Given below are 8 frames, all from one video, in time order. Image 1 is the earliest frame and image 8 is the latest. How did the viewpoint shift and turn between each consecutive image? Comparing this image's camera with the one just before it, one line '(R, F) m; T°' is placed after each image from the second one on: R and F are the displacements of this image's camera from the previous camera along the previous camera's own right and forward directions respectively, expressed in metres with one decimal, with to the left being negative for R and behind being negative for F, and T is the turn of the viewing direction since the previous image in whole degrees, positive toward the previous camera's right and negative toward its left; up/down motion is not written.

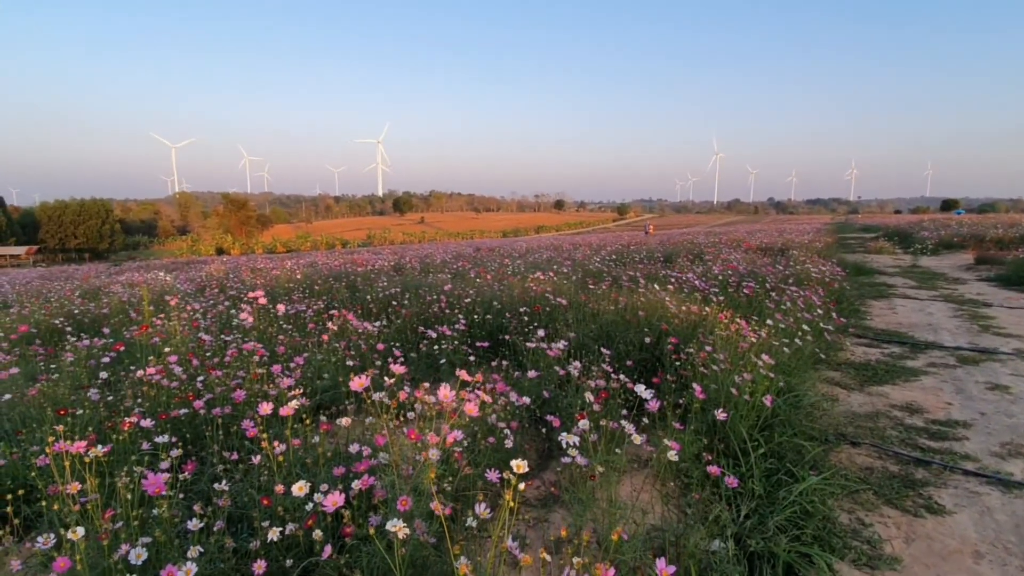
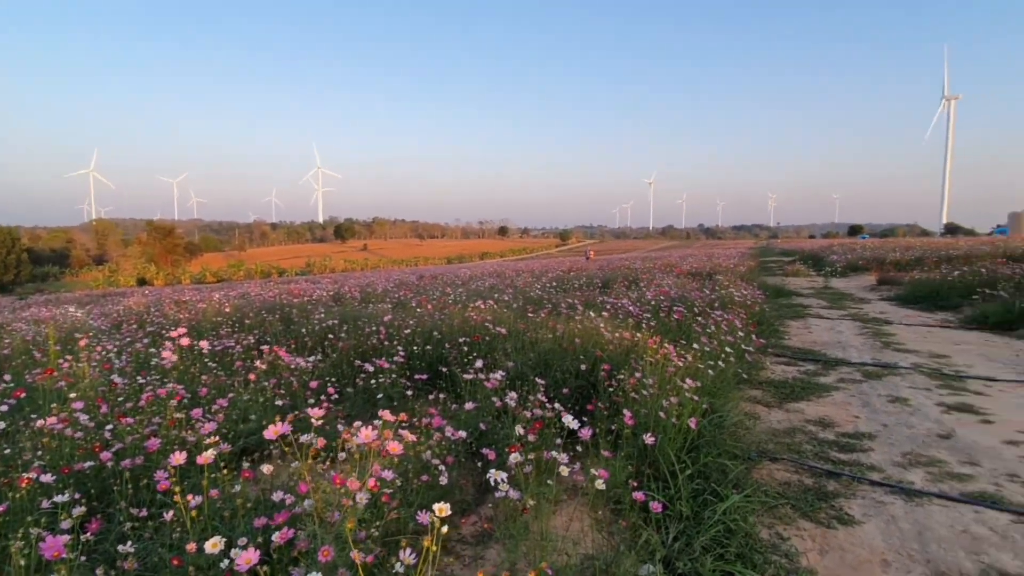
(+0.1, 0.0) m; +6°
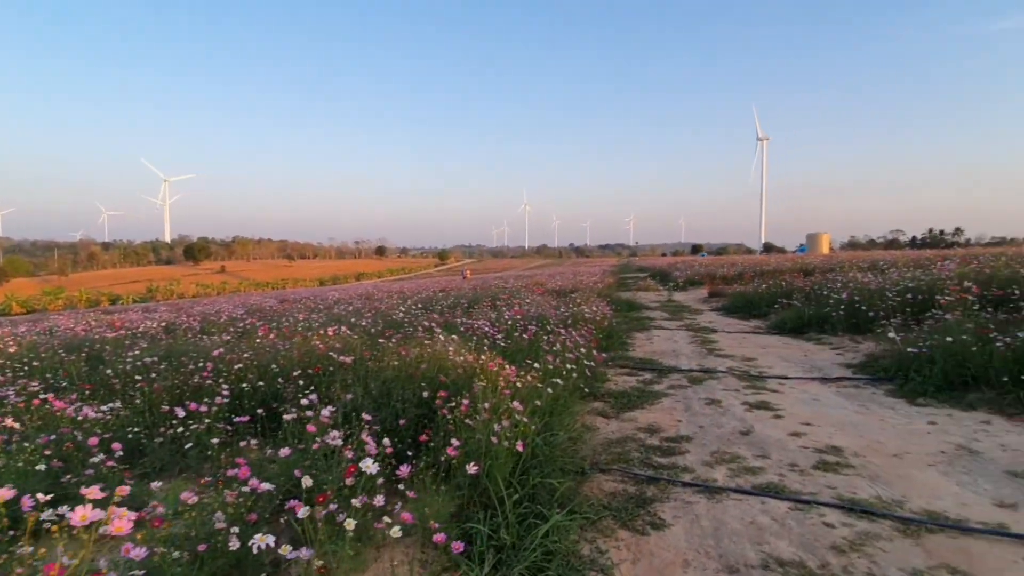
(+0.3, +0.1) m; +14°
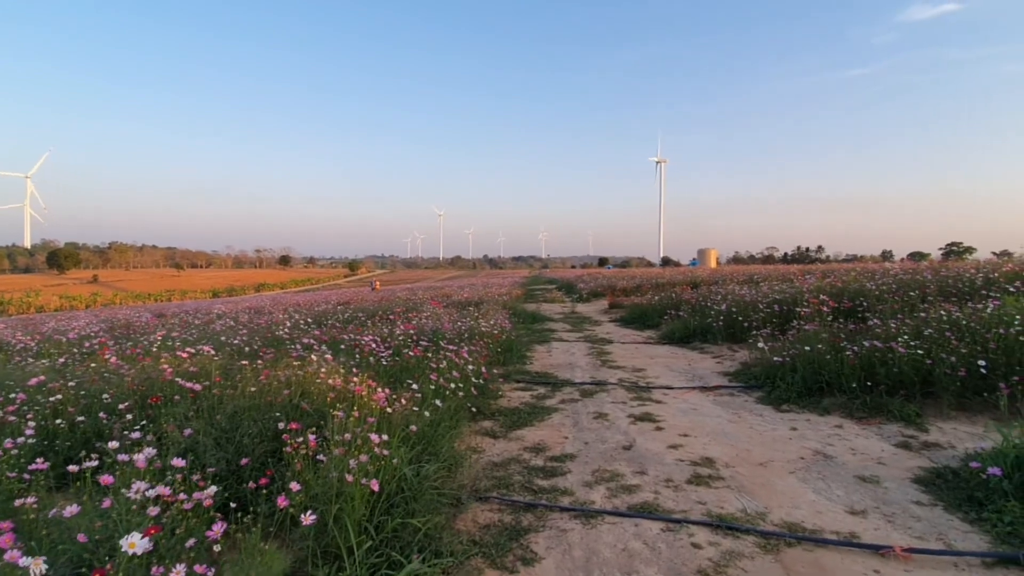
(+0.3, +0.2) m; +10°
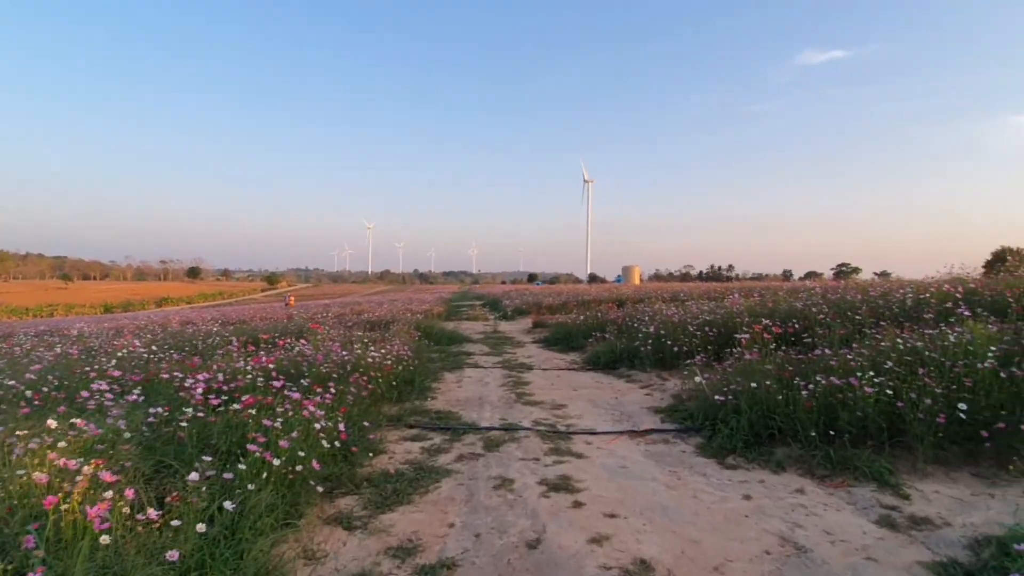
(+0.4, +1.2) m; +8°
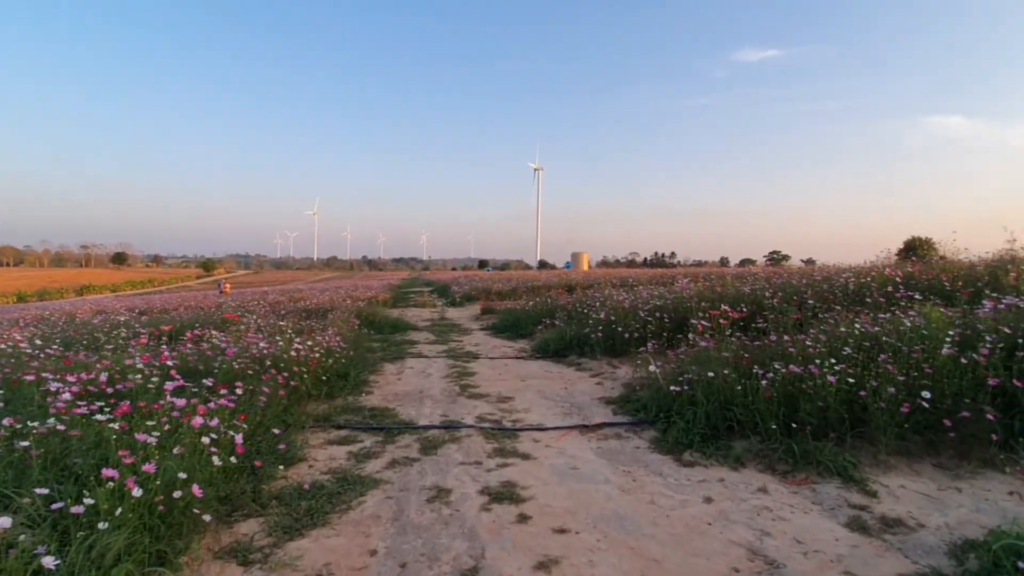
(+0.1, +0.5) m; +6°
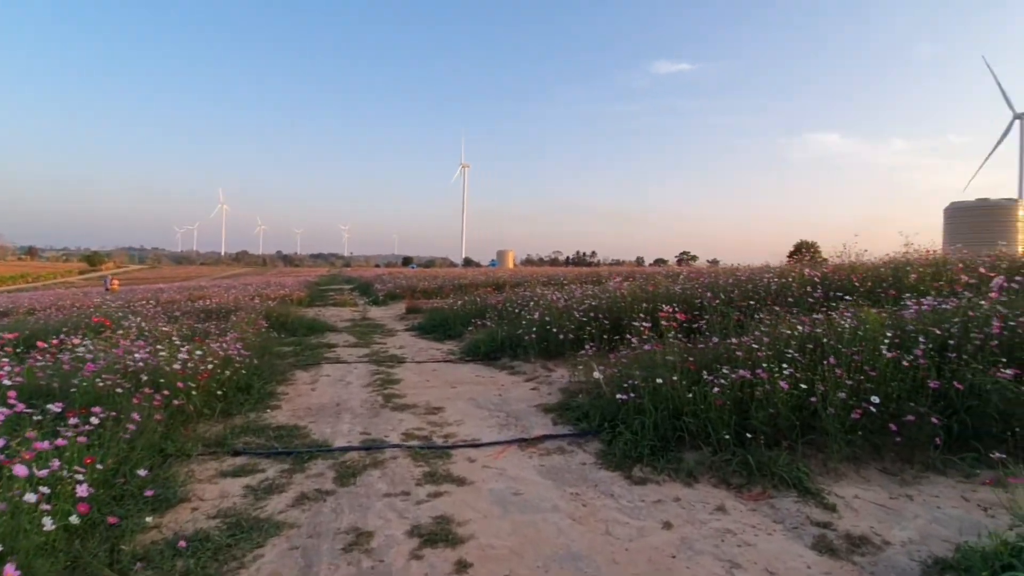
(-0.1, +0.5) m; +9°
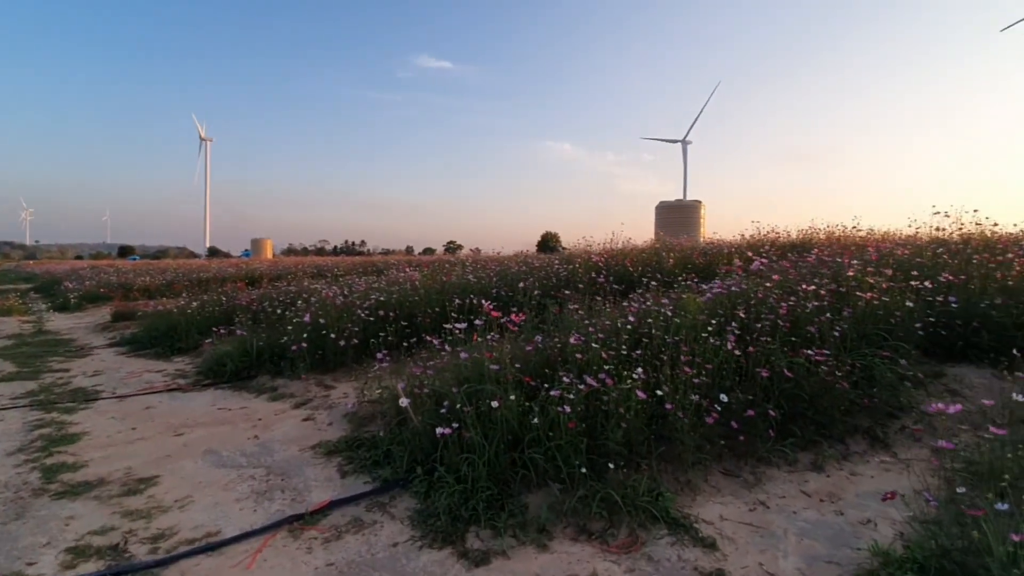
(0.0, +1.2) m; +26°
